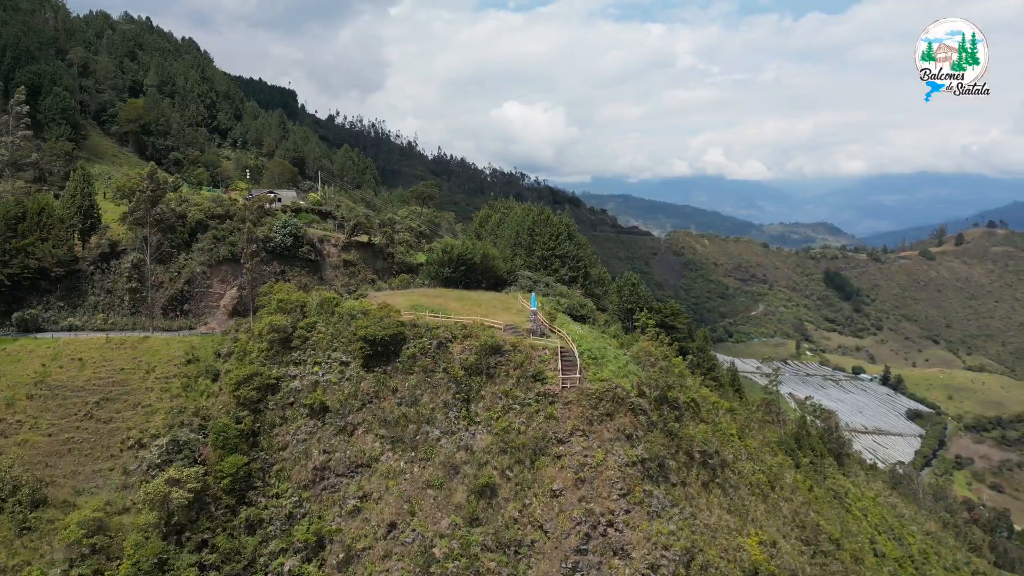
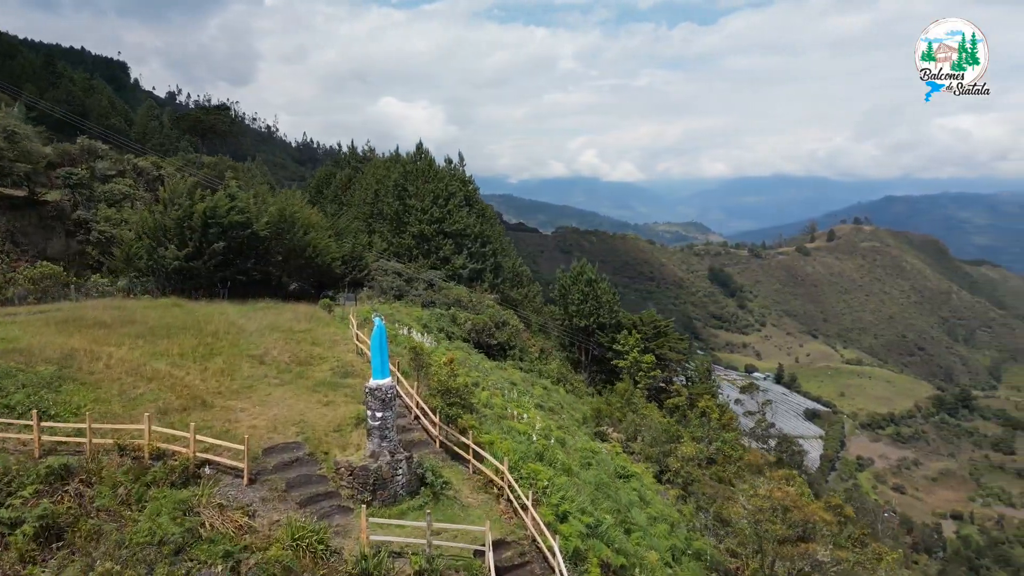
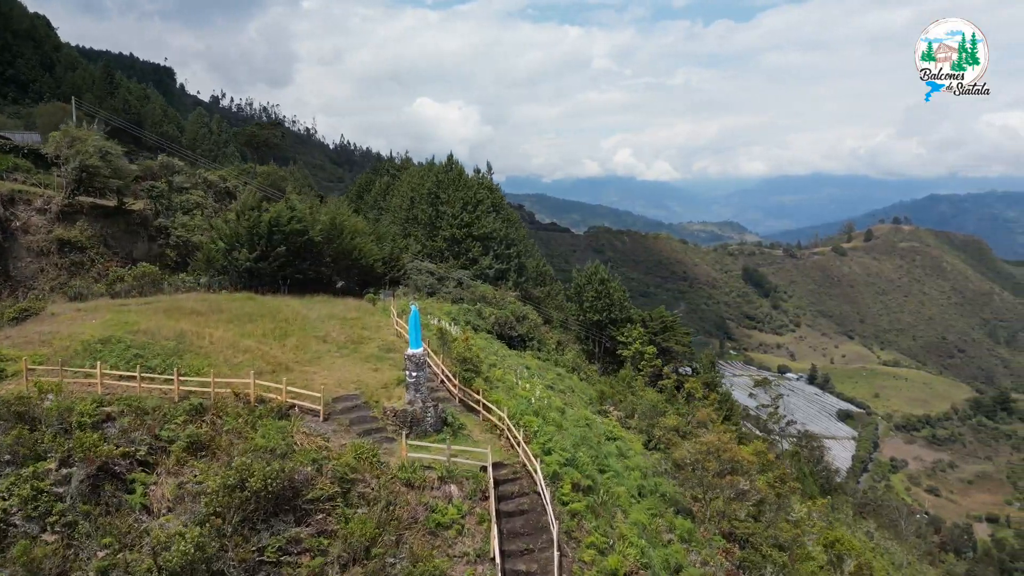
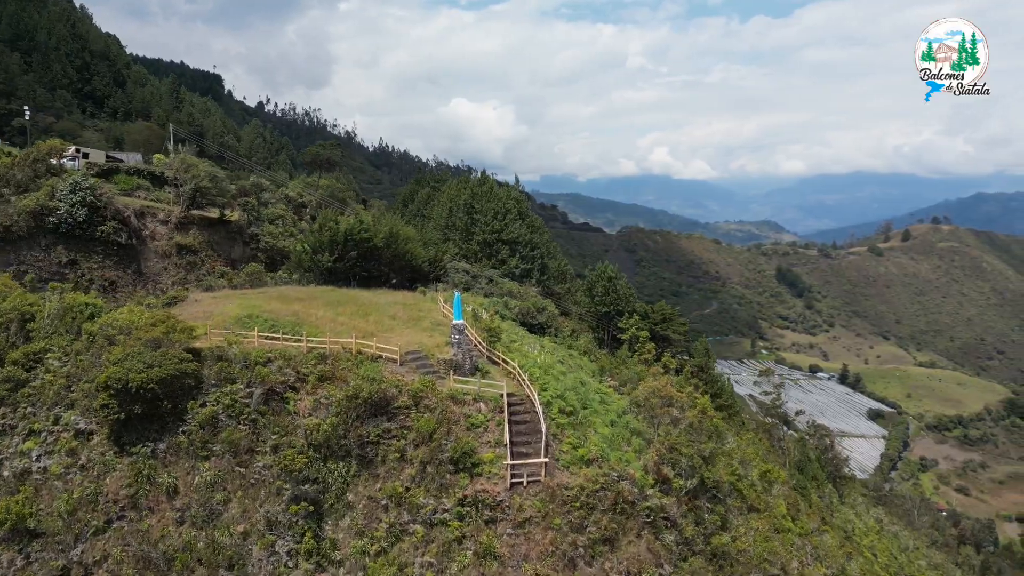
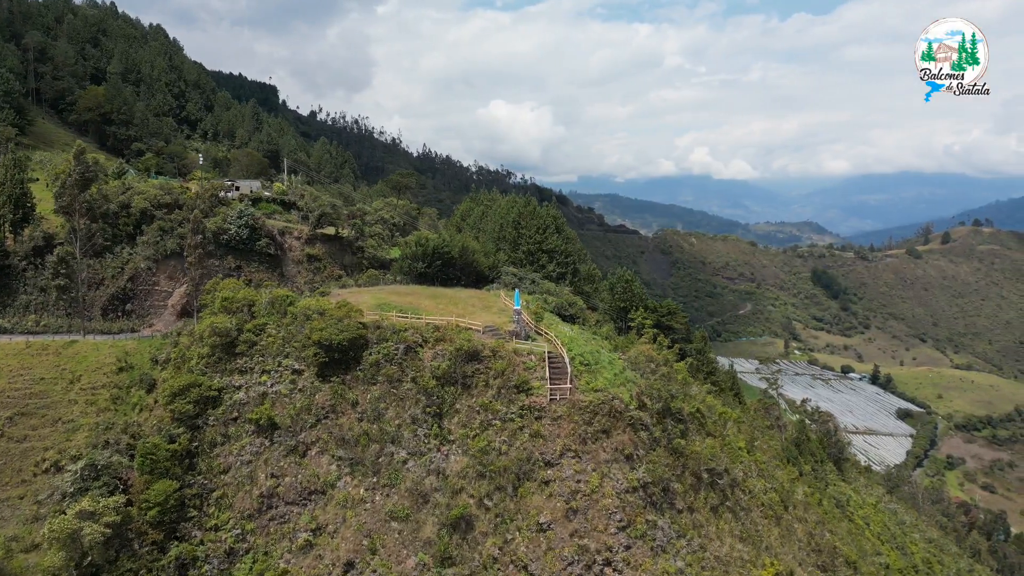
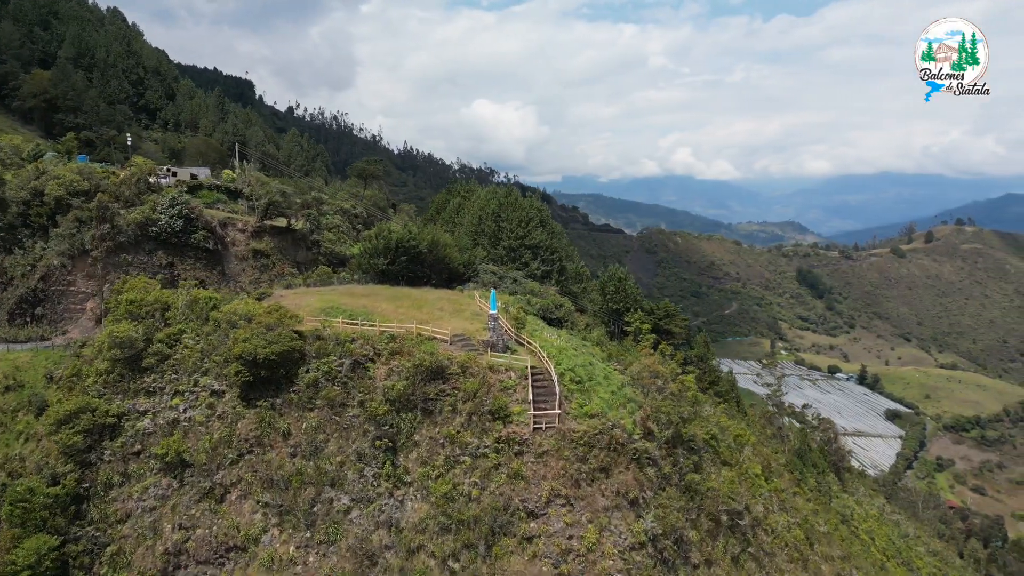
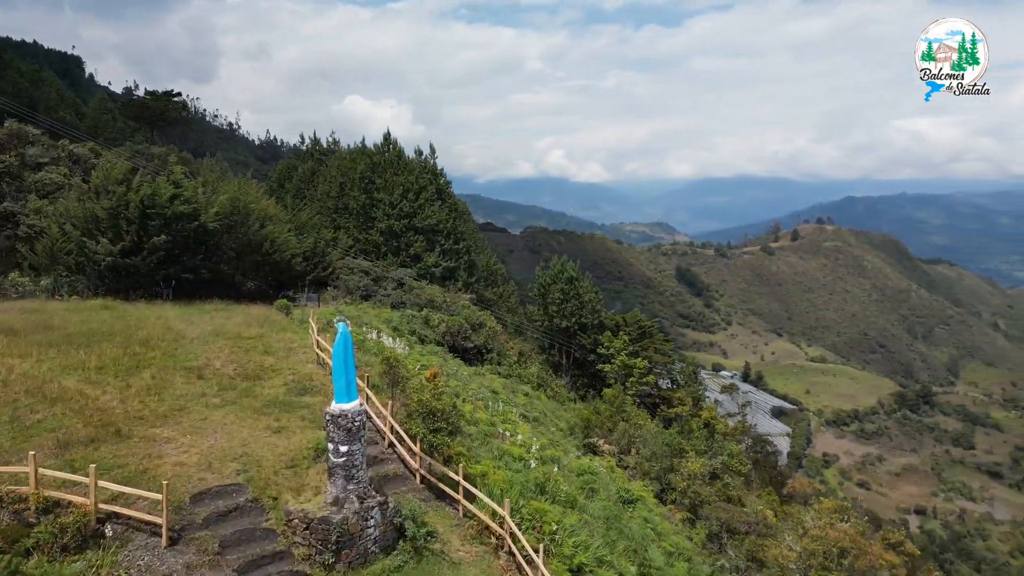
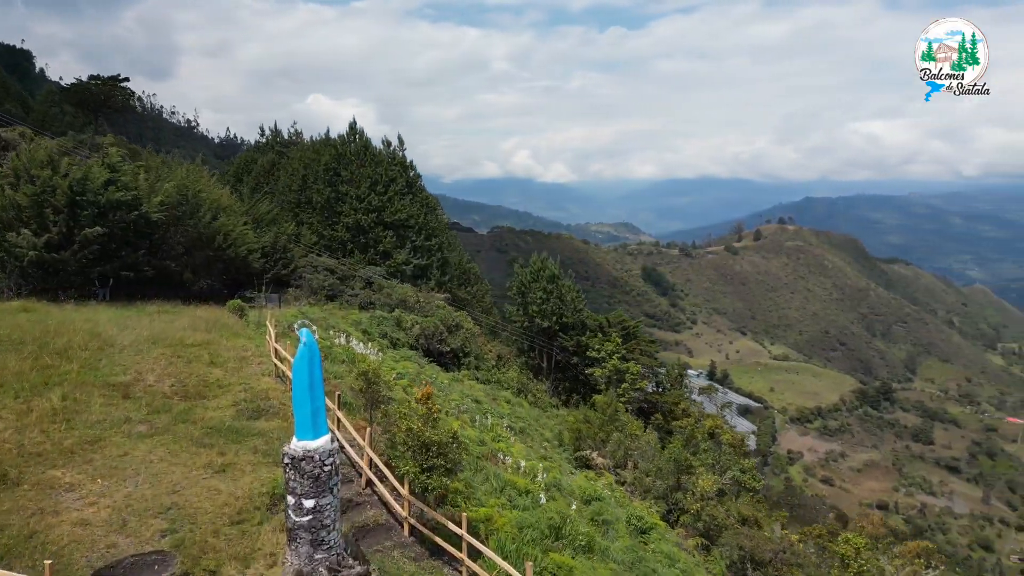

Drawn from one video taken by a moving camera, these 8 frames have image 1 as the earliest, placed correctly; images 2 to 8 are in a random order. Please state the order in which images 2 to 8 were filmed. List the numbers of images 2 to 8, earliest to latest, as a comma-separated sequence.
5, 6, 4, 3, 2, 7, 8
